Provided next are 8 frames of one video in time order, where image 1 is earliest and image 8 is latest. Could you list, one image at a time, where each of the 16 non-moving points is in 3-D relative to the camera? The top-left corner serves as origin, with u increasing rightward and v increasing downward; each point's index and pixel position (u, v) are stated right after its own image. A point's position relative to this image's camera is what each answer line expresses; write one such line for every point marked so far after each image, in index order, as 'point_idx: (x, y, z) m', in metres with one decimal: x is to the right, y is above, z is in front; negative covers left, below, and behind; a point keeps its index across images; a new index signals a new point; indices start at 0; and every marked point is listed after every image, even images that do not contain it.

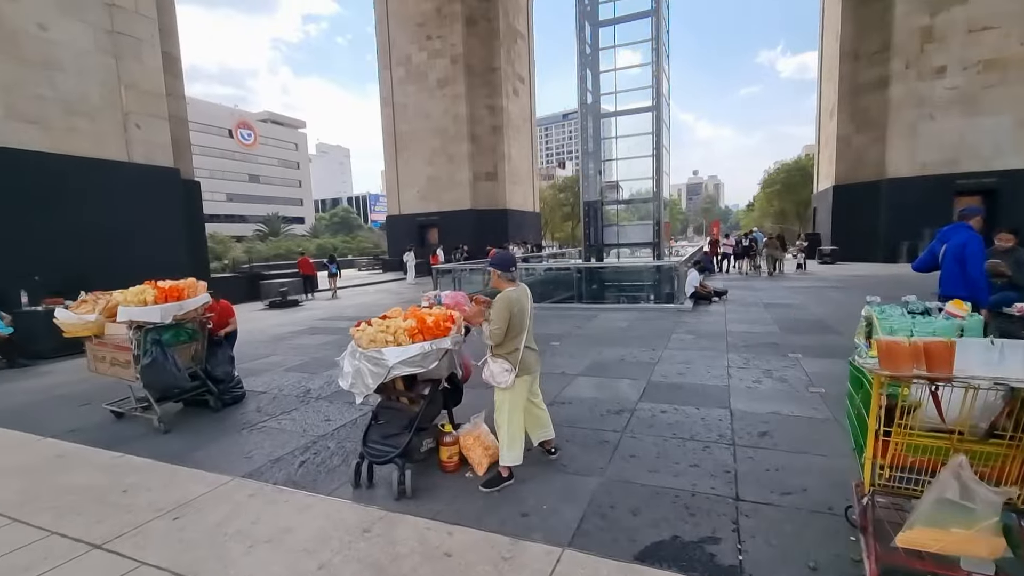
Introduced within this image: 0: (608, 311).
0: (+2.3, -0.5, +11.8) m
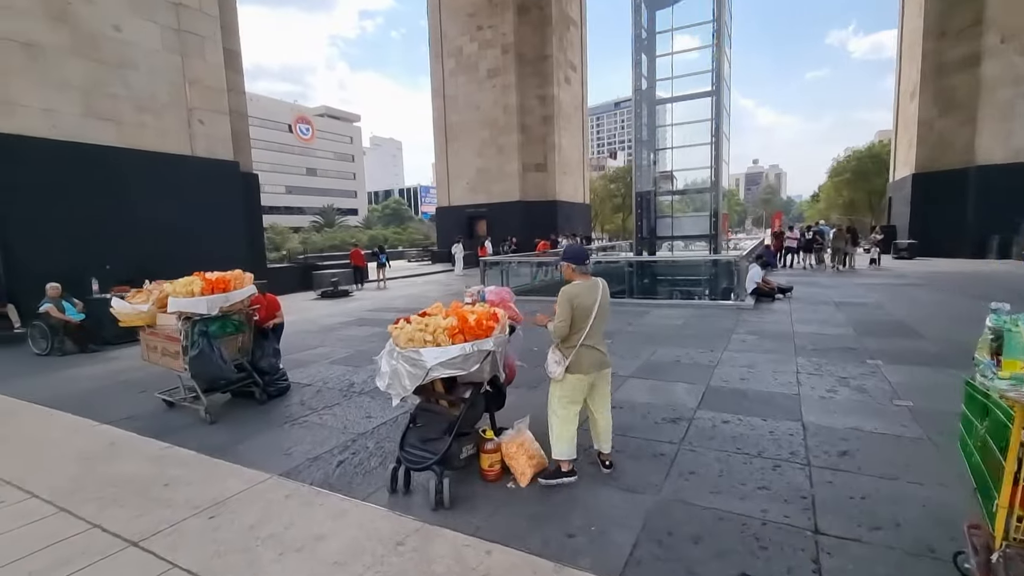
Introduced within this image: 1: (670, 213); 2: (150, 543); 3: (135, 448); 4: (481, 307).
0: (+3.4, -0.4, +11.2) m
1: (+4.3, +2.1, +14.0) m
2: (-2.1, -1.5, +2.8) m
3: (-3.2, -1.4, +4.1) m
4: (-0.2, -0.1, +3.5) m
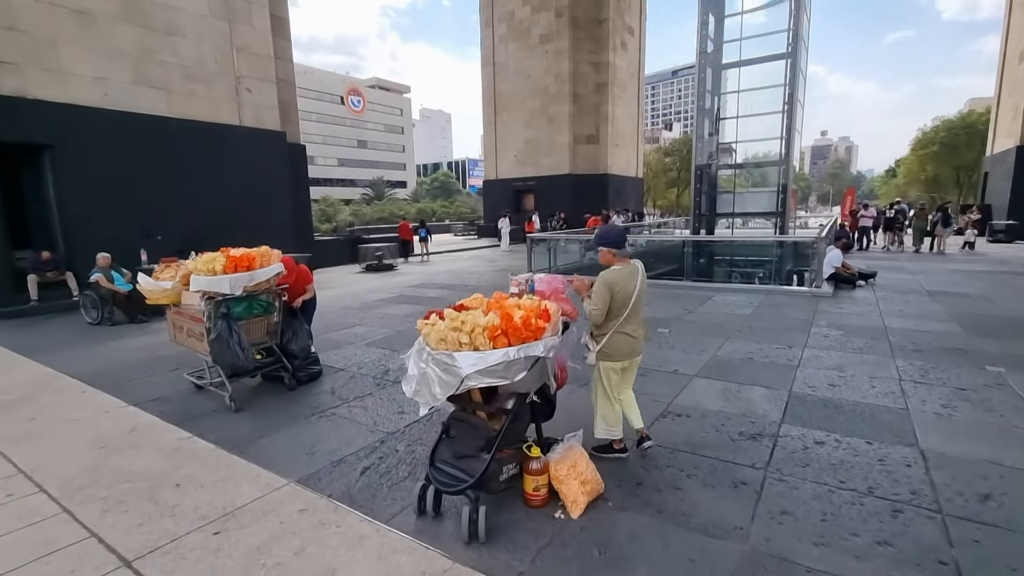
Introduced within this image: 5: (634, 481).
0: (+4.4, -0.1, +10.2) m
1: (+5.6, +2.6, +12.8) m
2: (-1.9, -1.4, +2.5) m
3: (-2.8, -1.2, +3.9) m
4: (+0.1, -0.1, +2.9) m
5: (+0.8, -1.2, +3.1) m
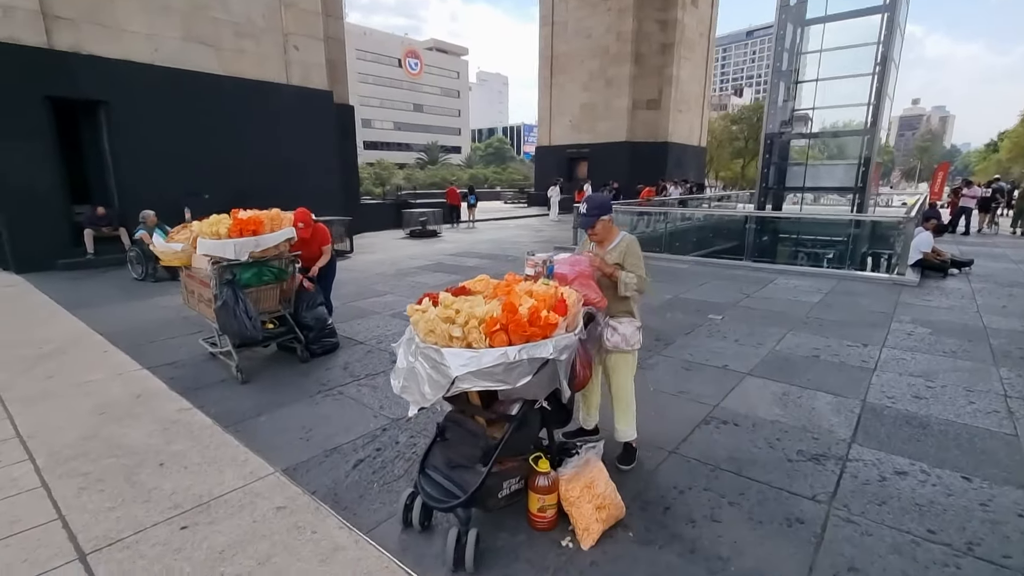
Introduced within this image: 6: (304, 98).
0: (+5.2, +0.3, +9.2) m
1: (+6.8, +3.0, +11.5) m
2: (-1.9, -1.2, +2.2) m
3: (-2.7, -0.9, +3.7) m
4: (+0.1, 0.0, +2.3) m
5: (+0.8, -1.2, +2.6) m
6: (-5.4, +5.0, +12.9) m
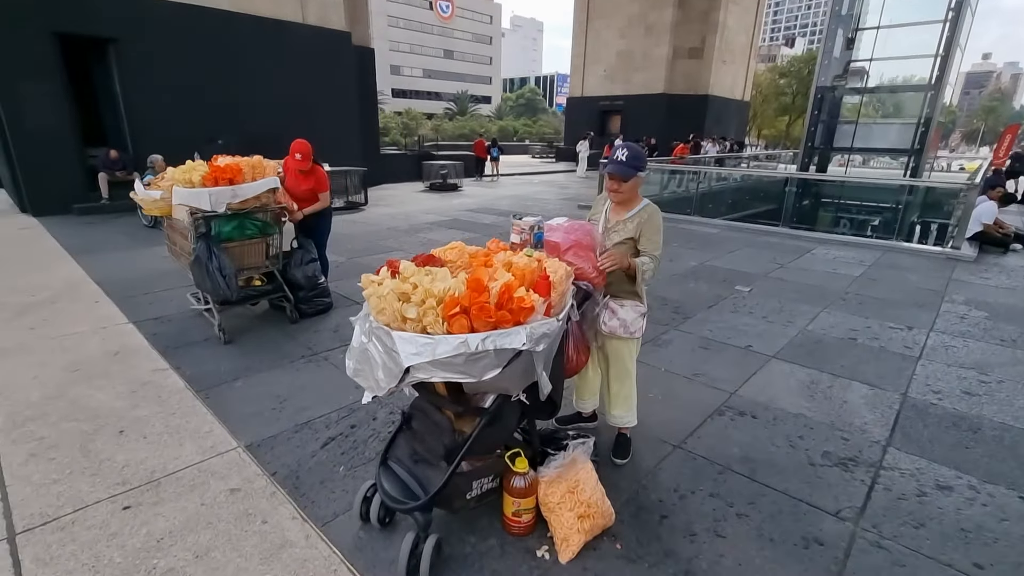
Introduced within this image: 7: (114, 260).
0: (+5.5, +0.8, +8.5) m
1: (+7.3, +3.6, +10.4) m
2: (-2.0, -1.1, +2.1) m
3: (-2.7, -0.5, +3.5) m
4: (+0.1, +0.1, +1.9) m
5: (+0.7, -1.1, +2.3) m
6: (-4.8, +6.2, +12.2) m
7: (-5.1, +0.4, +6.2) m
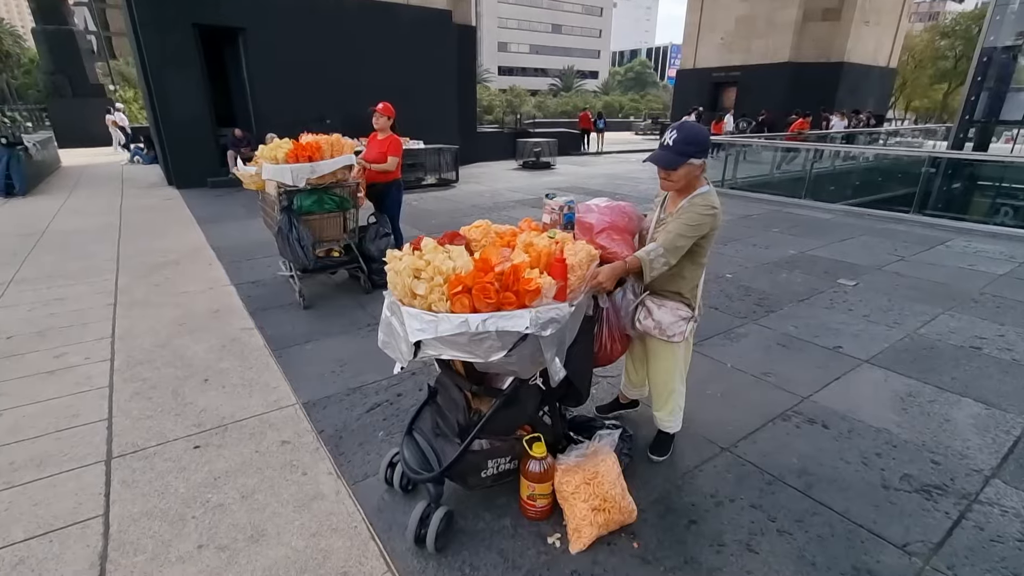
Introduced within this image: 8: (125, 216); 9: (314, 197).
0: (+6.7, +0.8, +7.2) m
1: (+9.0, +3.6, +8.6) m
2: (-1.9, -0.9, +2.4) m
3: (-2.3, -0.3, +4.0) m
4: (+0.1, +0.2, +1.9) m
5: (+0.8, -1.0, +2.2) m
6: (-2.3, +6.9, +12.6) m
7: (-4.1, +0.9, +7.1) m
8: (-6.3, +1.2, +8.0) m
9: (-1.7, +0.8, +4.1) m
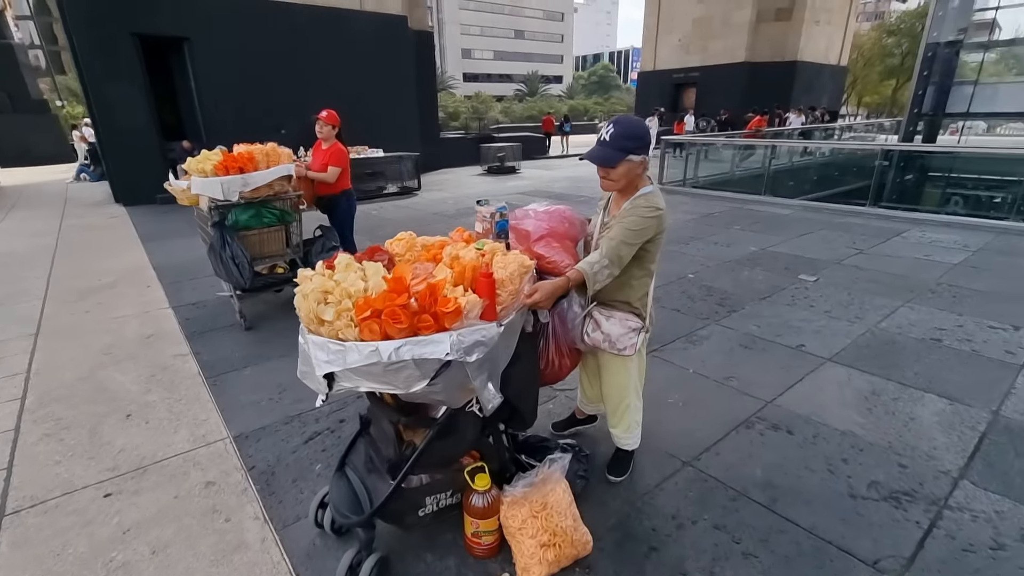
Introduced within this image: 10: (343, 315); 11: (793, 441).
0: (+6.2, +1.0, +7.4) m
1: (+8.3, +3.9, +8.9) m
2: (-2.2, -1.0, +2.1) m
3: (-2.7, -0.5, +3.7) m
4: (-0.1, +0.1, +1.7) m
5: (+0.5, -1.0, +2.0) m
6: (-3.4, +6.6, +12.4) m
7: (-4.6, +0.6, +6.7) m
8: (-6.9, +0.8, +7.5) m
9: (-2.1, +0.6, +3.8) m
10: (-0.5, -0.1, +1.5) m
11: (+1.5, -0.8, +2.6) m
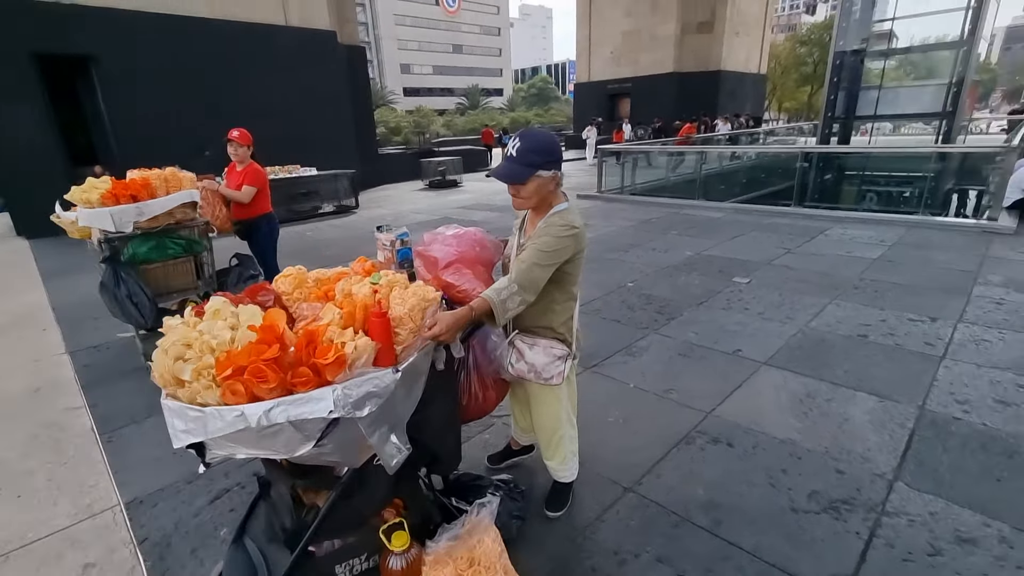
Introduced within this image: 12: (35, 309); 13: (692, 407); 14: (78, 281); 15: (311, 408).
0: (+5.3, +1.1, +7.8) m
1: (+7.0, +4.0, +9.5) m
2: (-2.4, -1.3, +1.7) m
3: (-3.1, -0.8, +3.2) m
4: (-0.4, 0.0, +1.5) m
5: (+0.3, -1.1, +1.8) m
6: (-5.0, +6.0, +11.9) m
7: (-5.4, +0.1, +6.0) m
8: (-7.7, +0.1, +6.6) m
9: (-2.6, +0.3, +3.5) m
10: (-0.8, -0.2, +1.2) m
11: (+1.1, -0.9, +2.5) m
12: (-5.0, -0.2, +5.1) m
13: (+1.1, -0.7, +3.0) m
14: (-5.4, +0.1, +6.1) m
15: (-0.5, -0.3, +1.2) m
